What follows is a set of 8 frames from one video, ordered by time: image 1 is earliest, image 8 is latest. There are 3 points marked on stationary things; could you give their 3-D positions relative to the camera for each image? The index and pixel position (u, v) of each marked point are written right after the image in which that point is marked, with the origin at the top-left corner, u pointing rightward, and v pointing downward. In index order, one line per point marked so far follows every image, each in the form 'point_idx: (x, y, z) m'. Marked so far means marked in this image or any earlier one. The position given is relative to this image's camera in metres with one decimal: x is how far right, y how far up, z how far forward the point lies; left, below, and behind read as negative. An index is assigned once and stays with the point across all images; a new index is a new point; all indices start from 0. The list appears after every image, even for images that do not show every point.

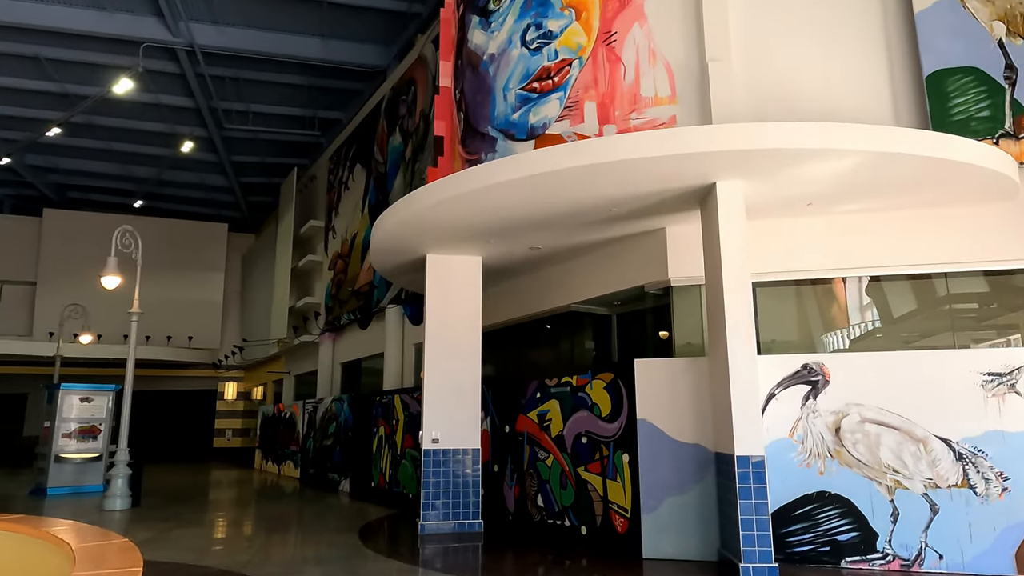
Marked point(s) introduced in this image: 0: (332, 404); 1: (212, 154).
0: (-3.3, -2.1, +12.2) m
1: (-8.2, +3.6, +18.1) m
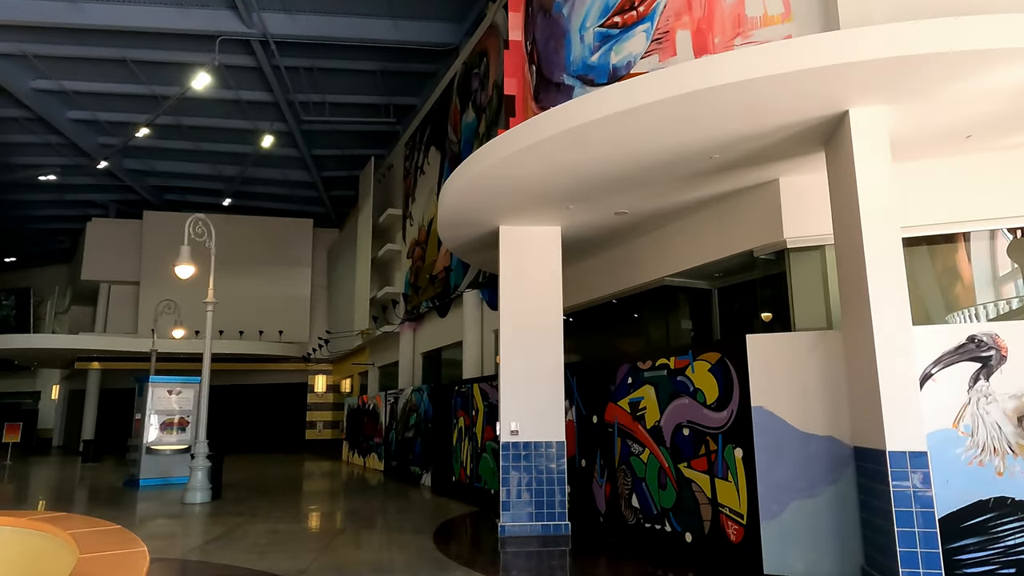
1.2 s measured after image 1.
0: (-1.8, -1.9, +11.8) m
1: (-6.0, +3.8, +18.2) m
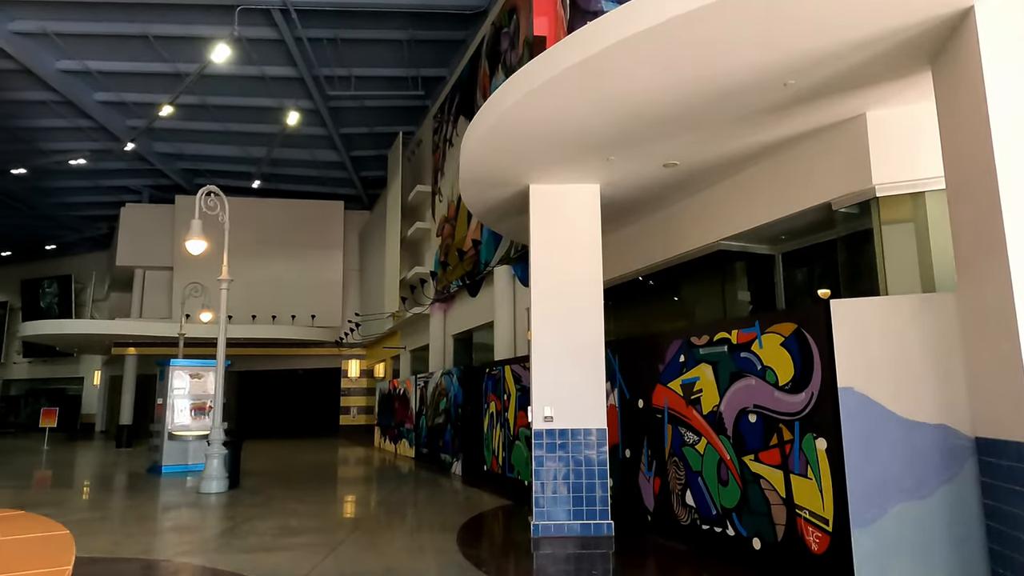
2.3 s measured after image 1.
0: (-1.2, -1.5, +11.1) m
1: (-5.1, +4.3, +17.7) m
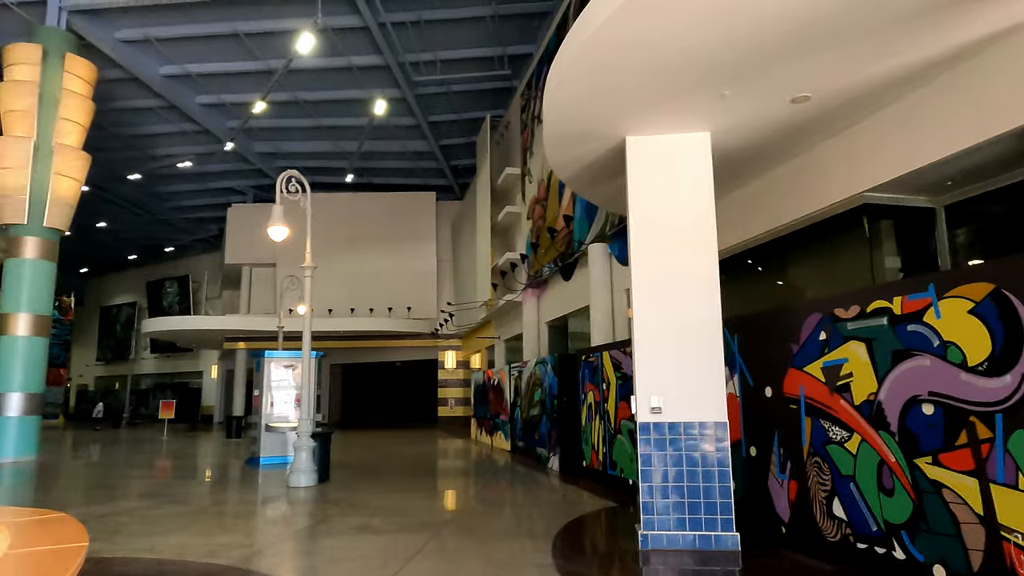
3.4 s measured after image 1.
0: (+0.4, -1.2, +10.5) m
1: (-2.7, +4.5, +17.5) m
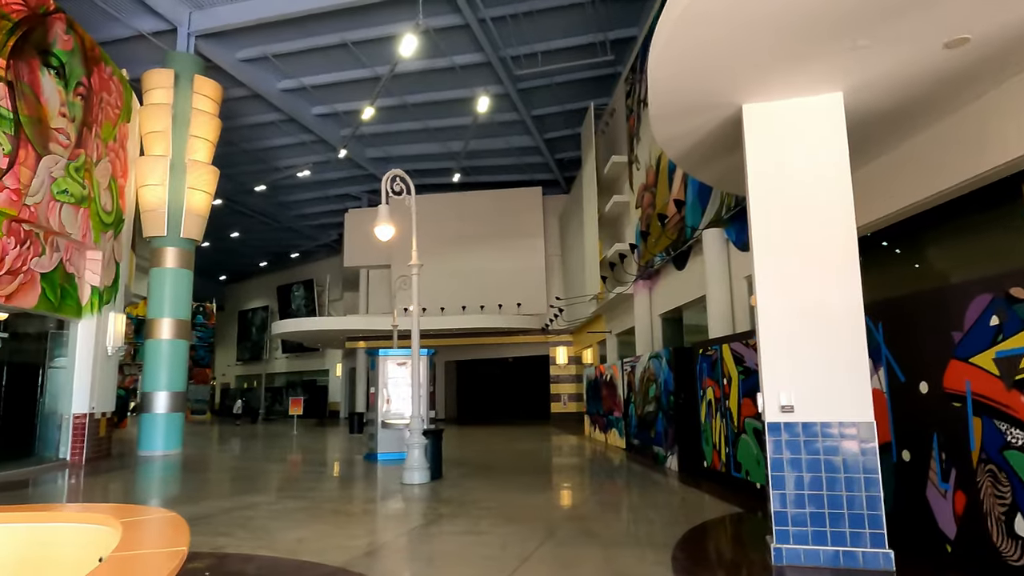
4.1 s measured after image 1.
0: (+2.1, -1.1, +10.0) m
1: (0.0, +4.6, +17.4) m
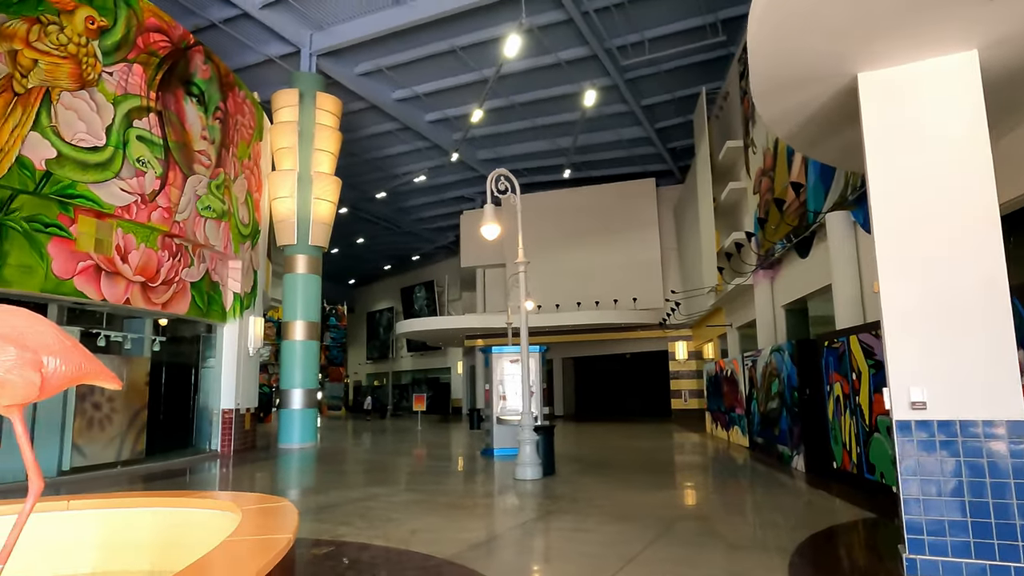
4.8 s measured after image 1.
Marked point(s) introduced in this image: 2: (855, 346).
0: (+3.7, -1.0, +9.5) m
1: (+2.8, +4.8, +17.1) m
2: (+3.4, -0.6, +6.7) m
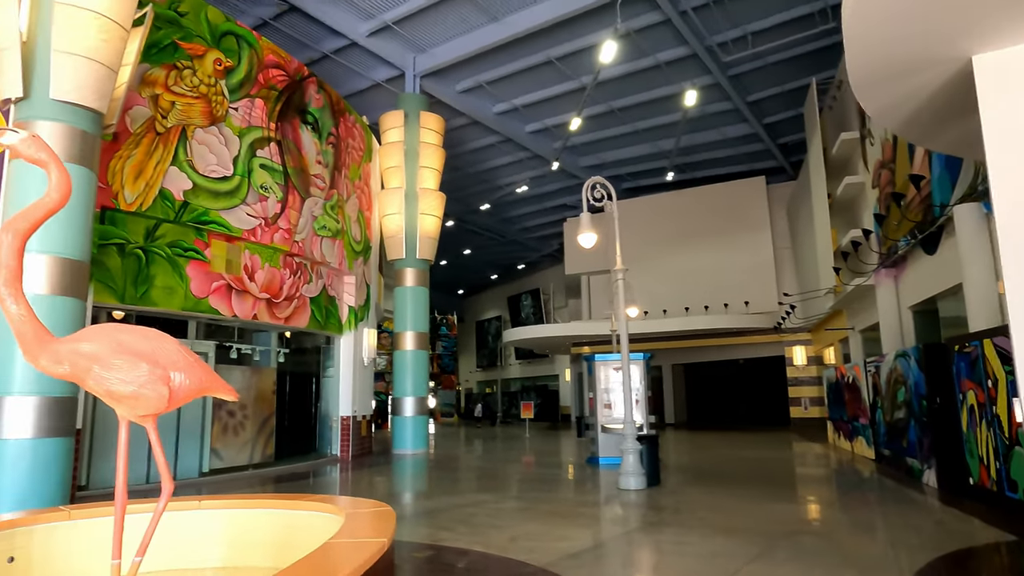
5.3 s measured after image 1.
0: (+5.1, -1.0, +8.8) m
1: (+5.3, +4.7, +16.5) m
2: (+4.4, -0.6, +6.1) m
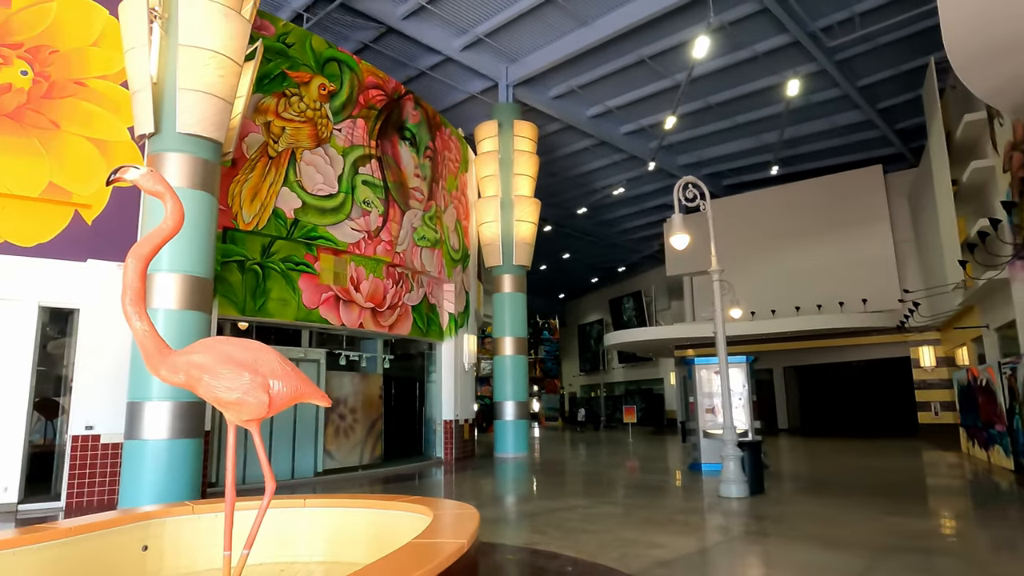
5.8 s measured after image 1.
0: (+6.3, -0.9, +8.0) m
1: (+7.5, +4.7, +15.6) m
2: (+5.1, -0.5, +5.4) m
